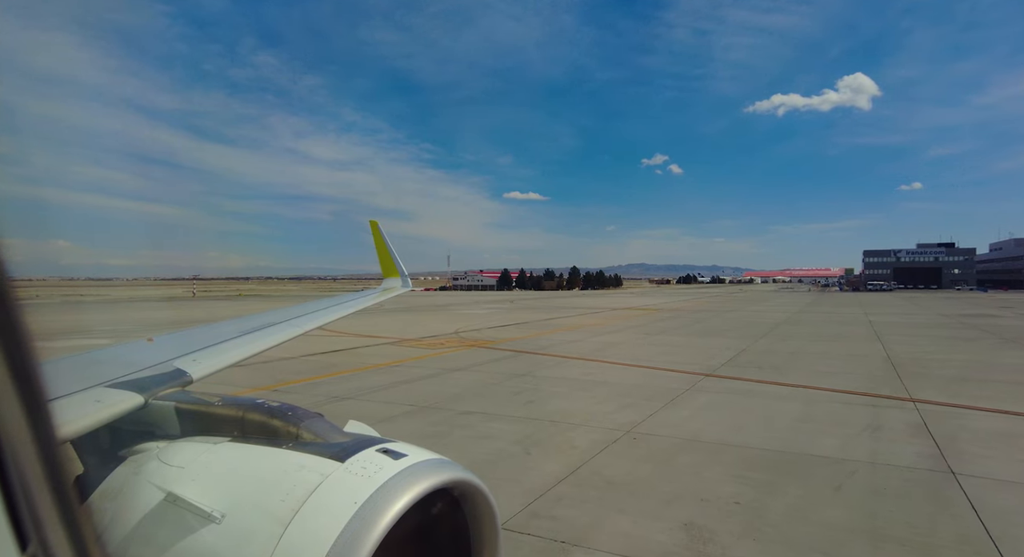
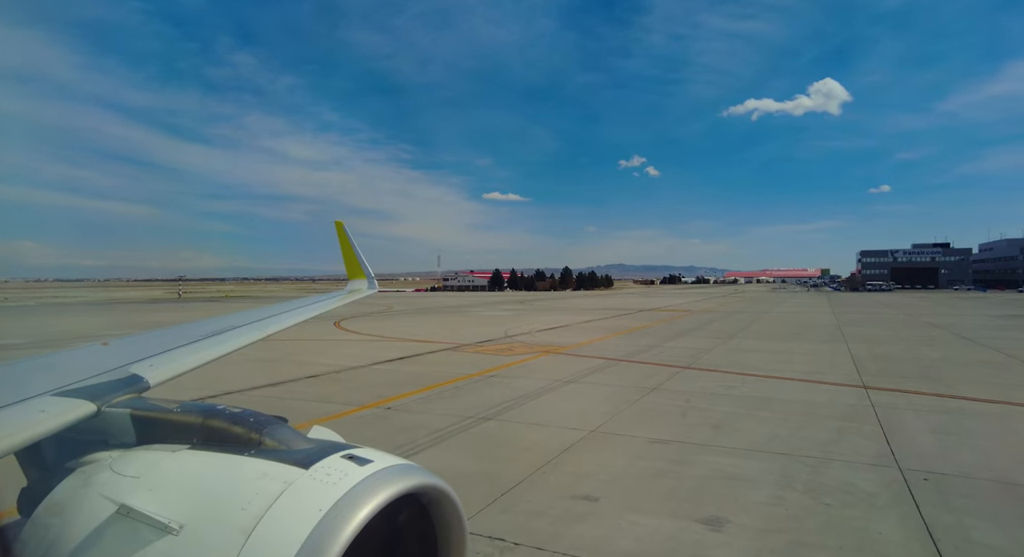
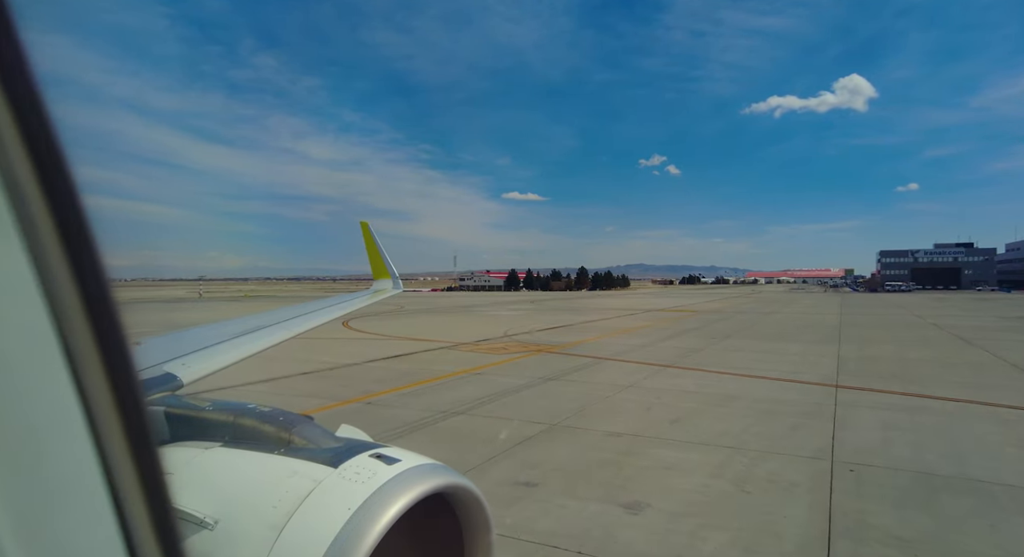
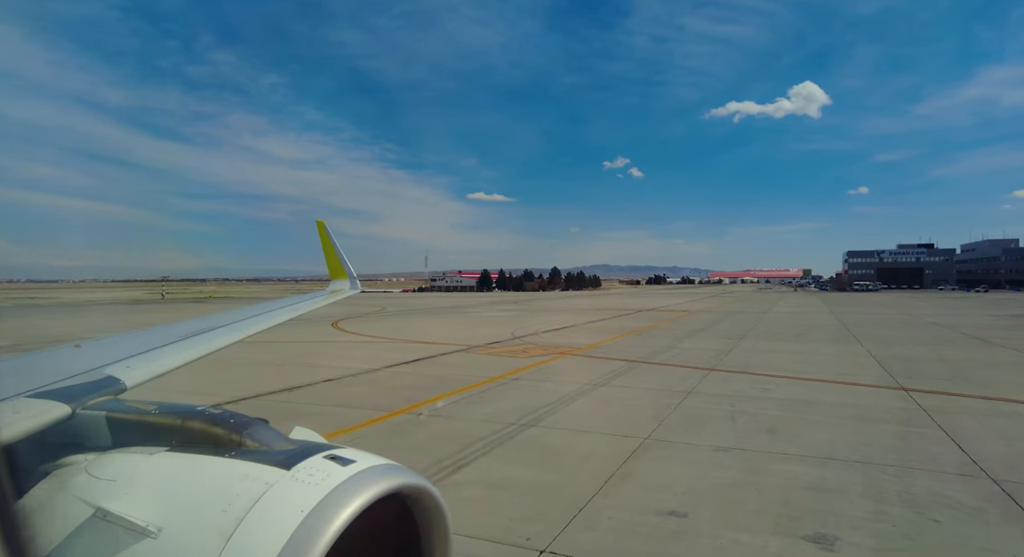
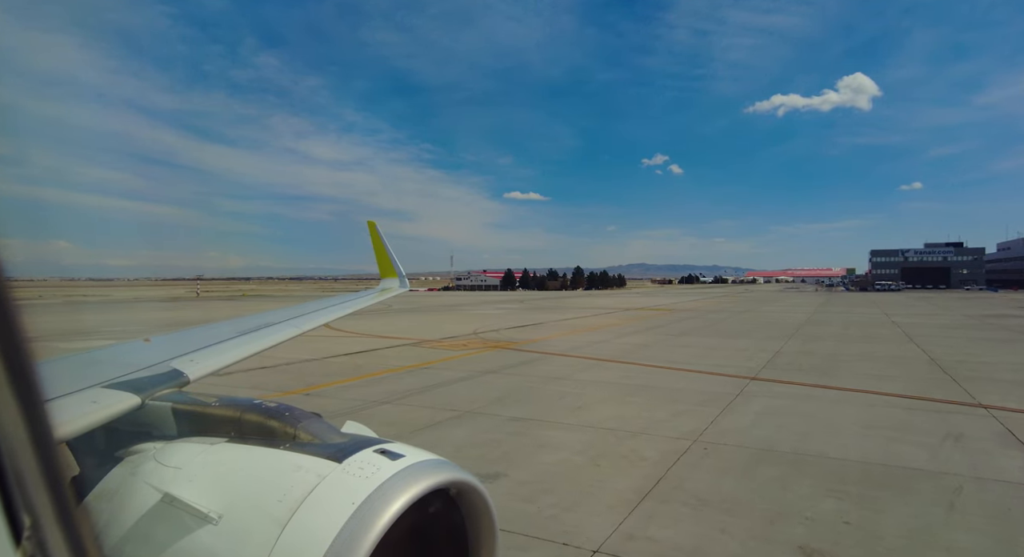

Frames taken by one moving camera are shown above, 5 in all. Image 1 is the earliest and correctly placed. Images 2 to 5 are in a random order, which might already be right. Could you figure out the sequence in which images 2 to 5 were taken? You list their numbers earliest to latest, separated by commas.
5, 3, 2, 4
